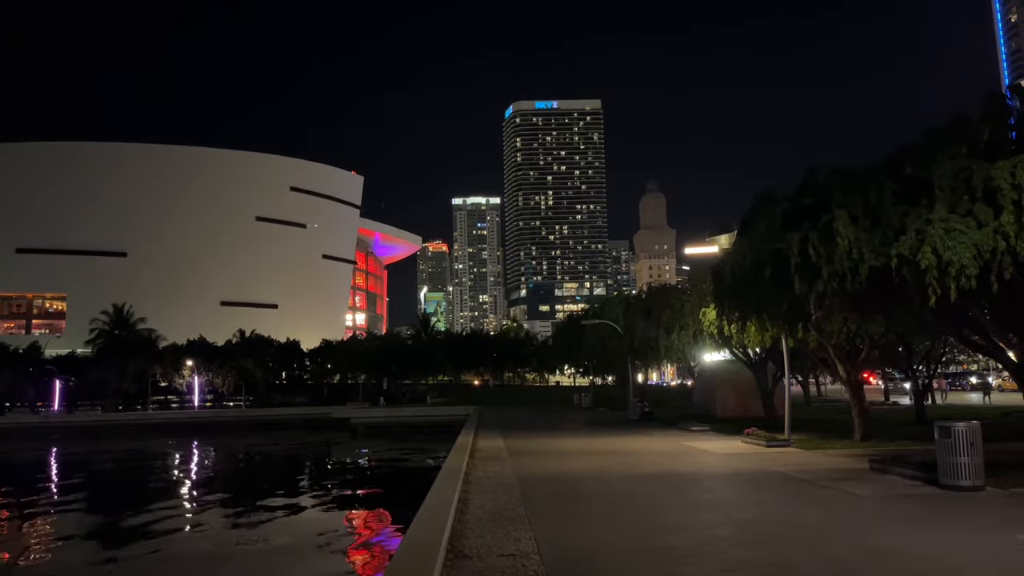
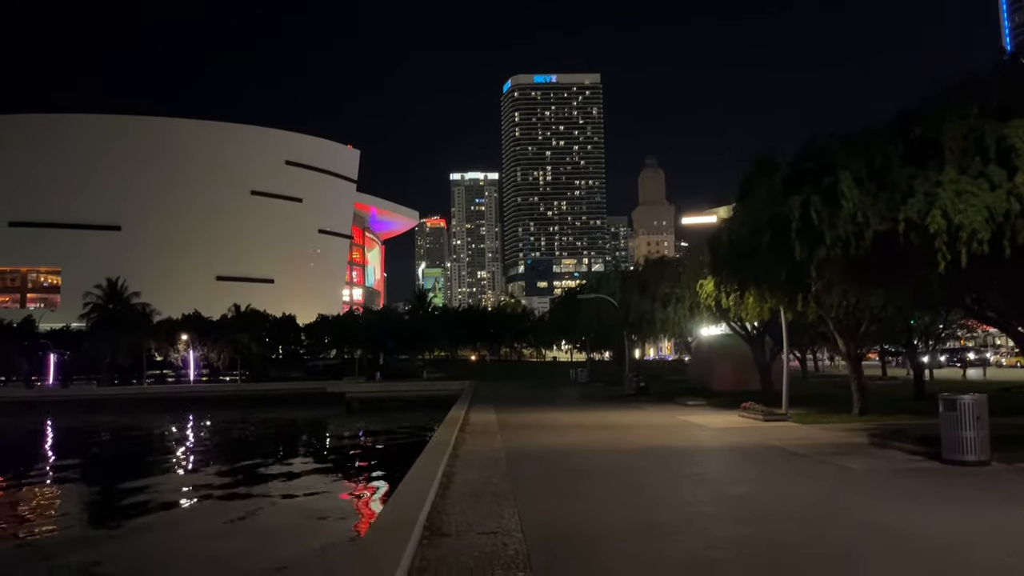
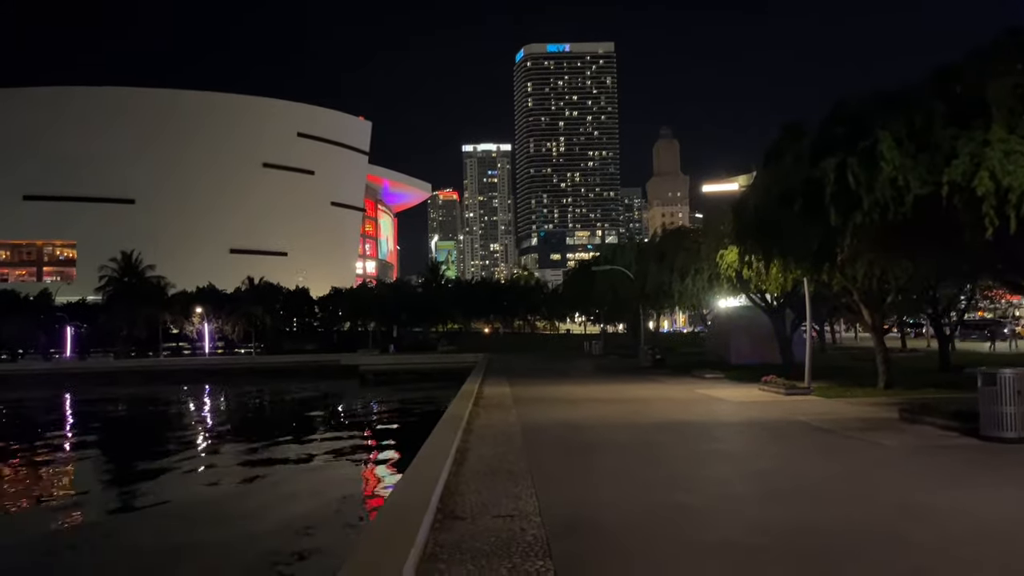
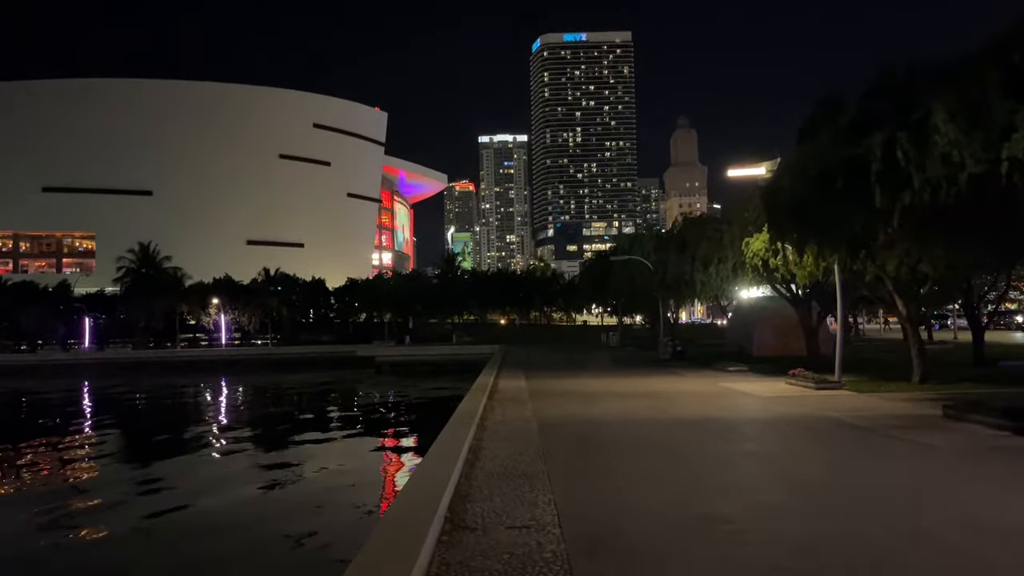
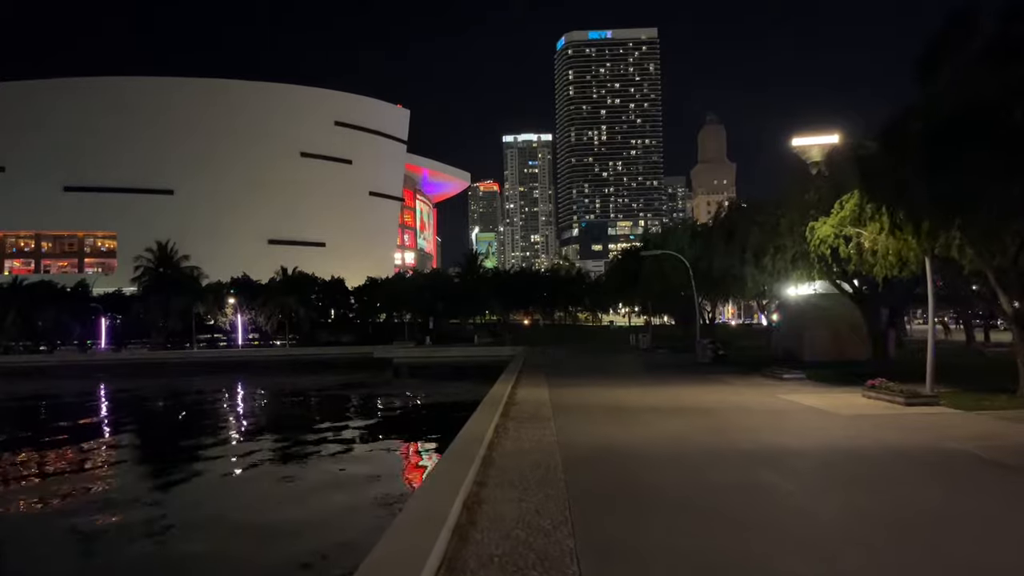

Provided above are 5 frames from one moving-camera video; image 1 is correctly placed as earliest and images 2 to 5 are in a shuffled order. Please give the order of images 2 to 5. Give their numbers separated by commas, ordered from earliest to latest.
2, 3, 4, 5
